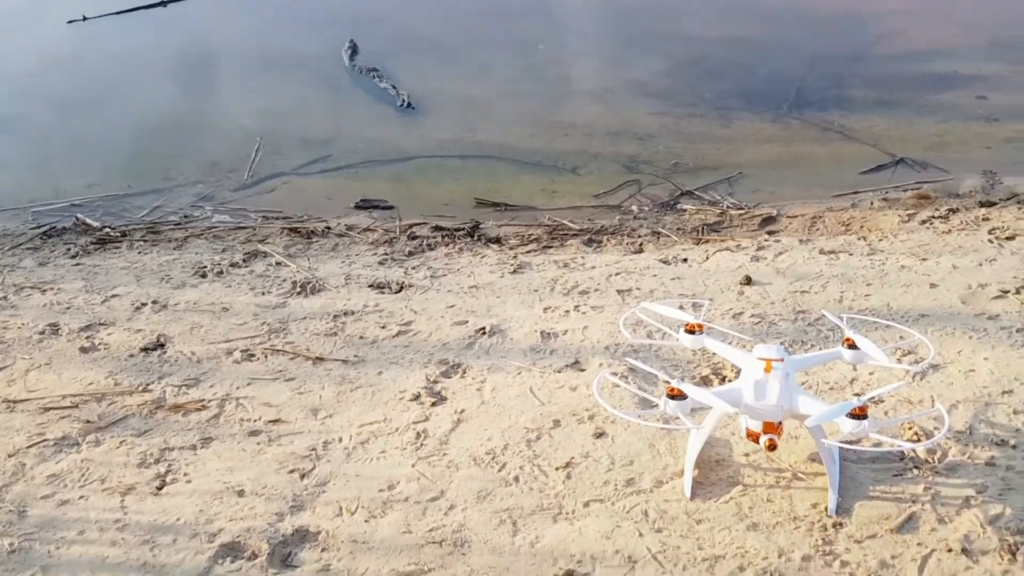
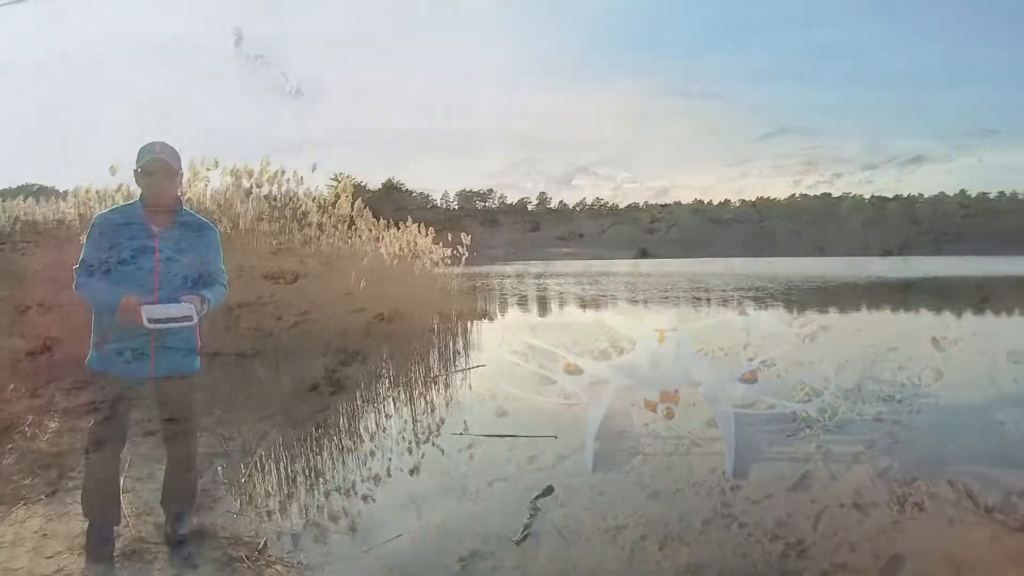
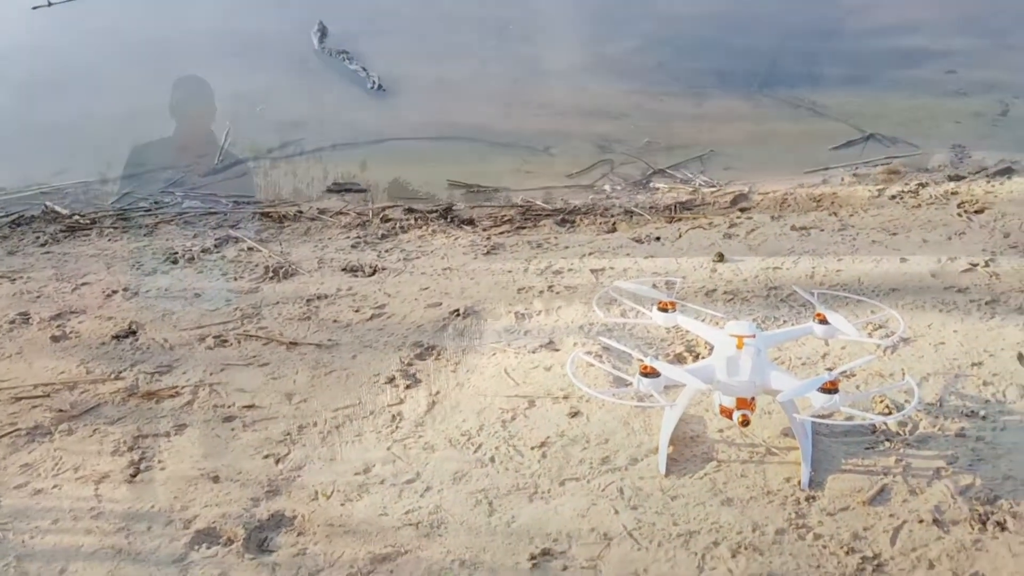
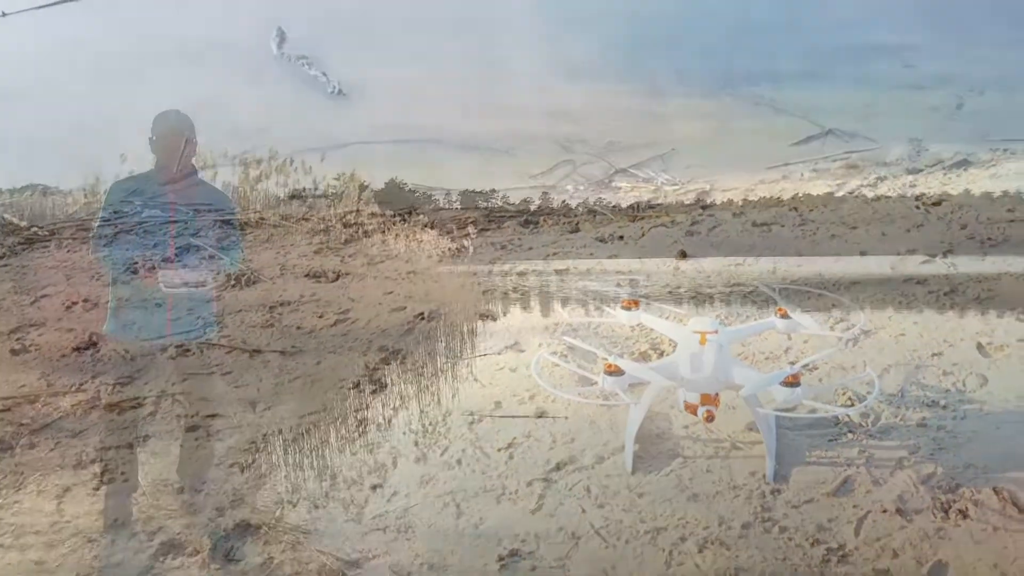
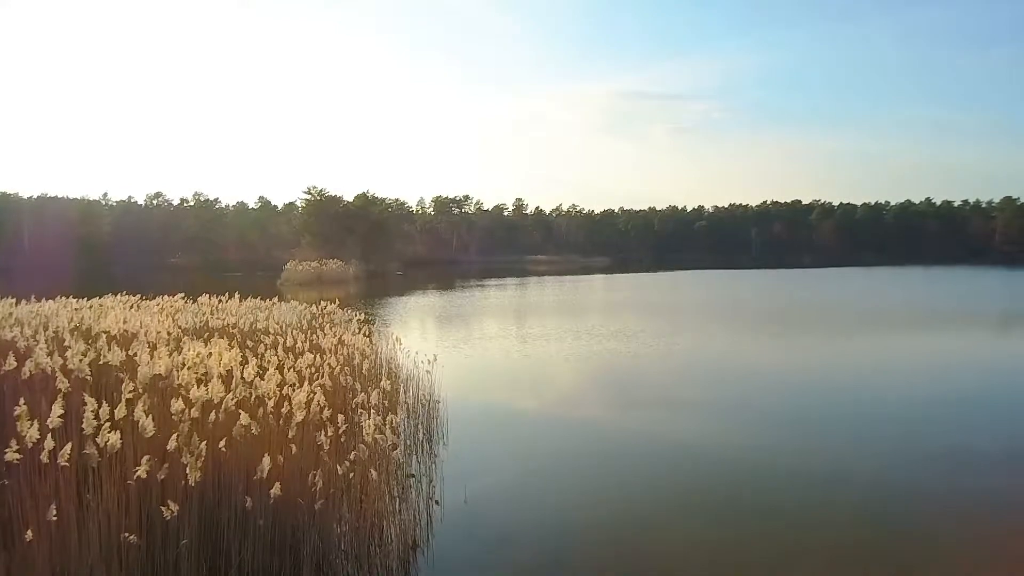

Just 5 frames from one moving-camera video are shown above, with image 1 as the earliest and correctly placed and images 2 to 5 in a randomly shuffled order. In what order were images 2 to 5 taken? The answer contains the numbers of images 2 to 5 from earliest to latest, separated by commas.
3, 4, 2, 5
